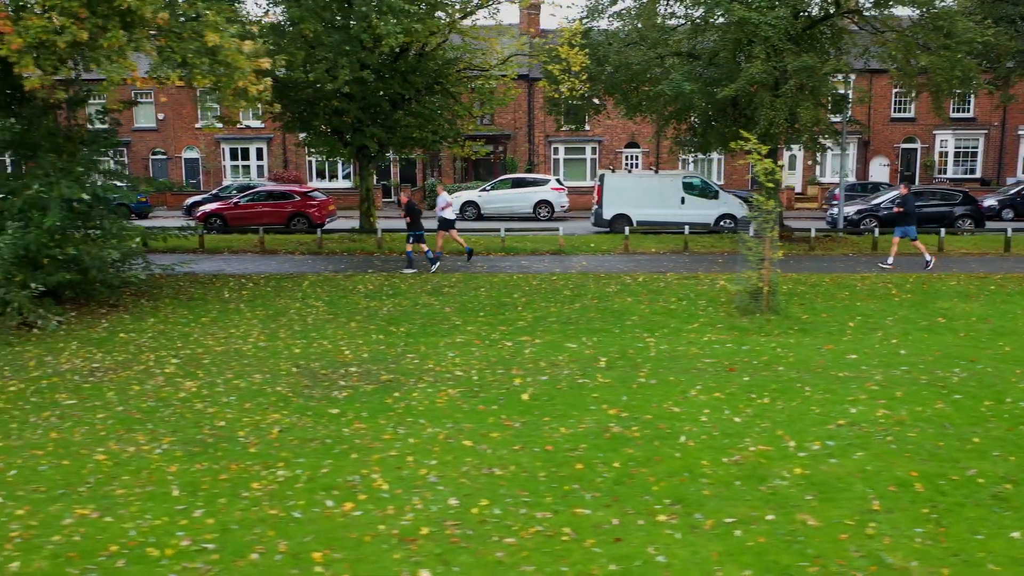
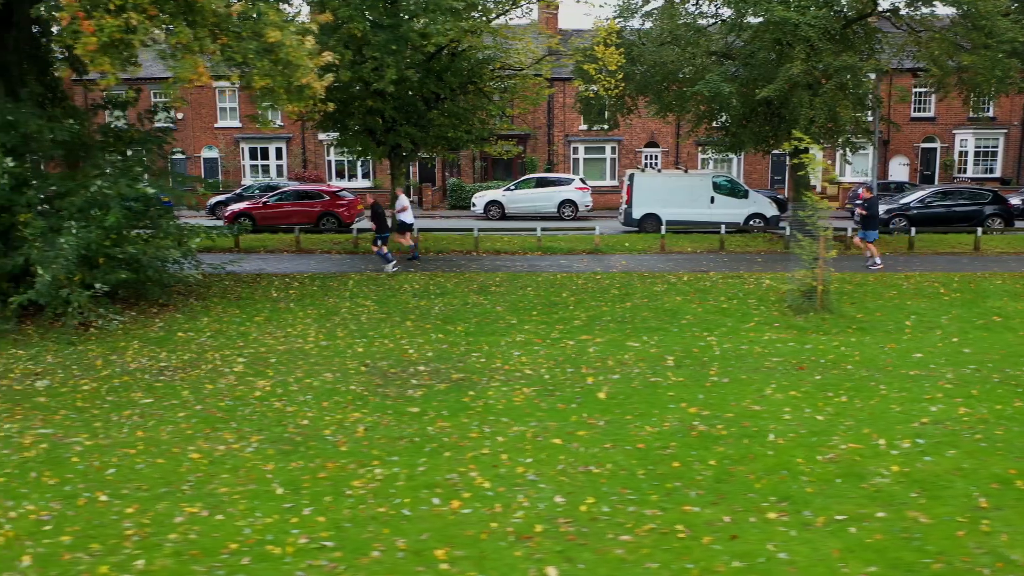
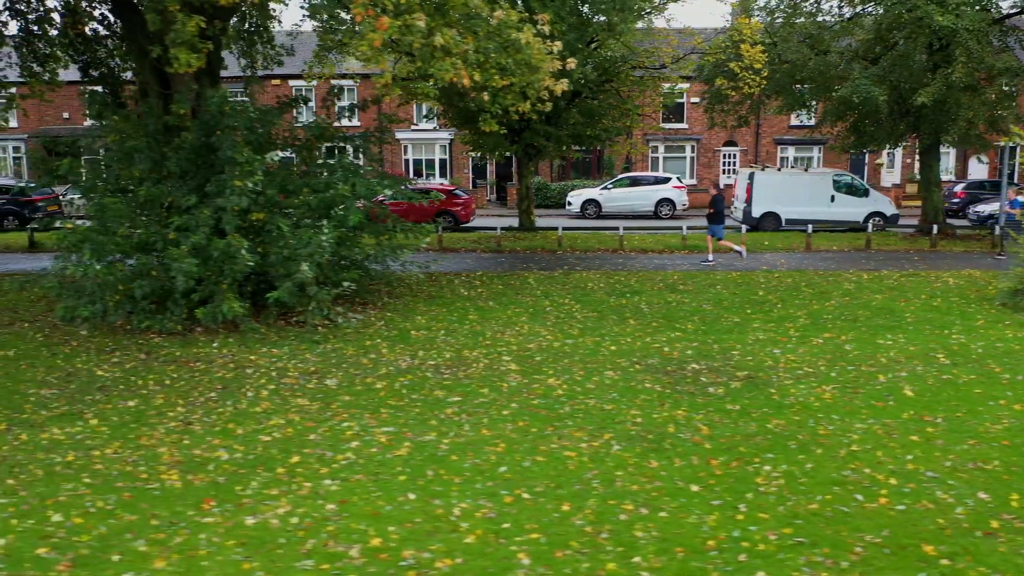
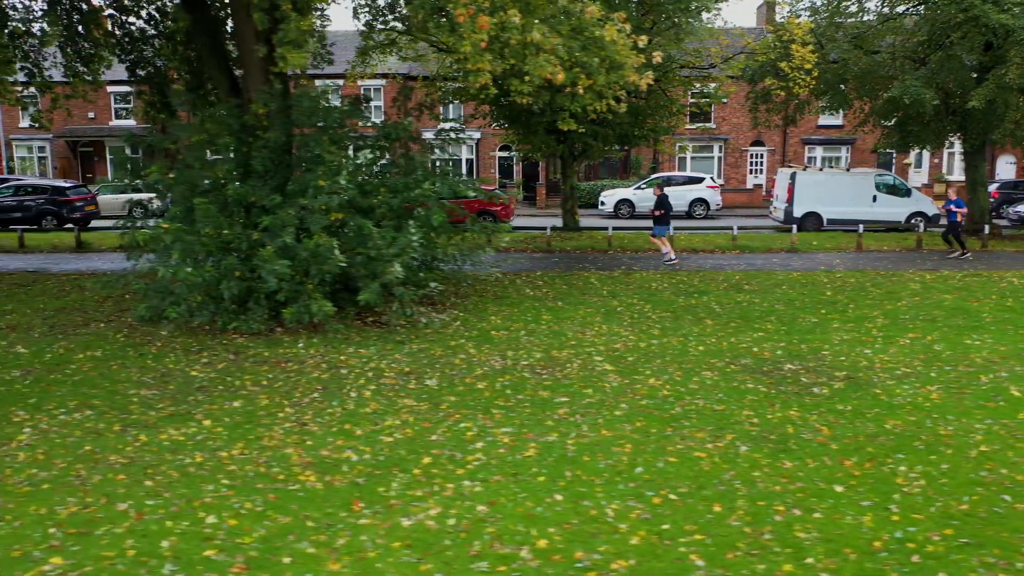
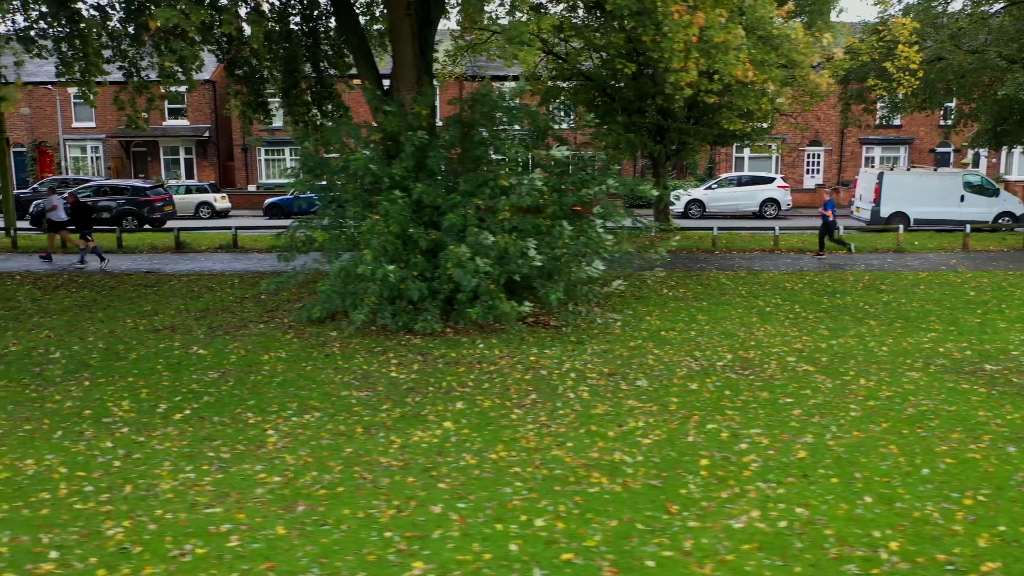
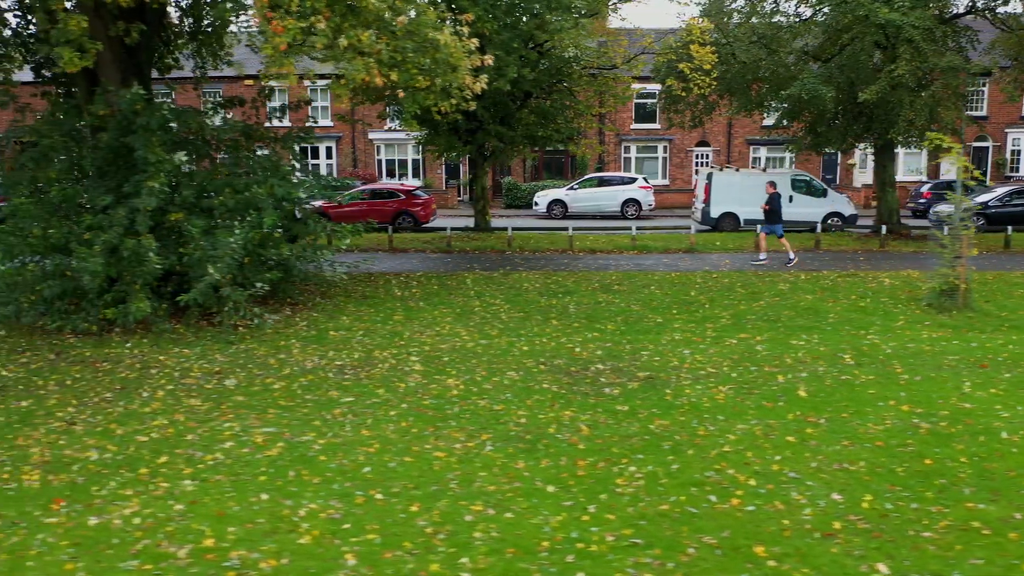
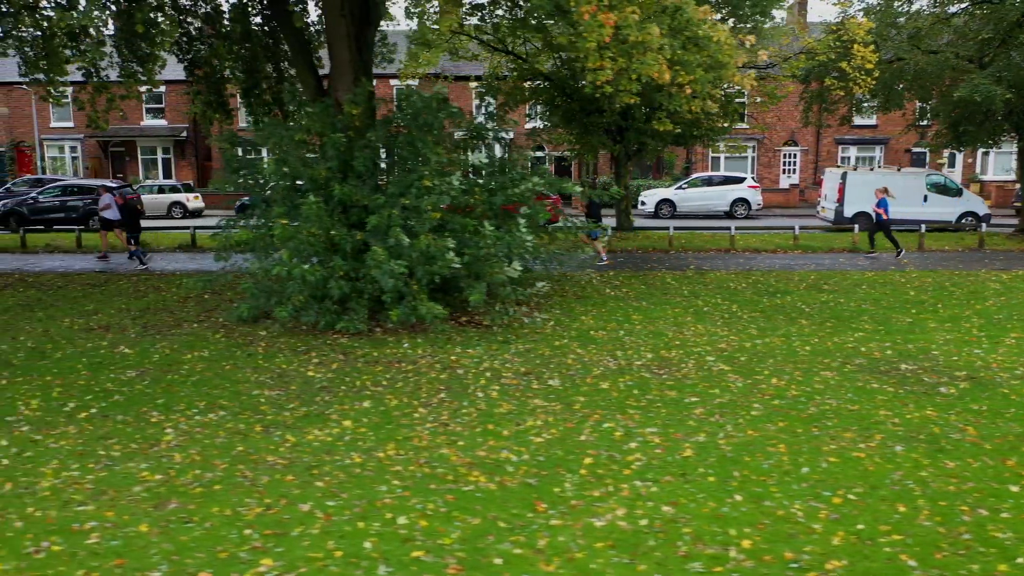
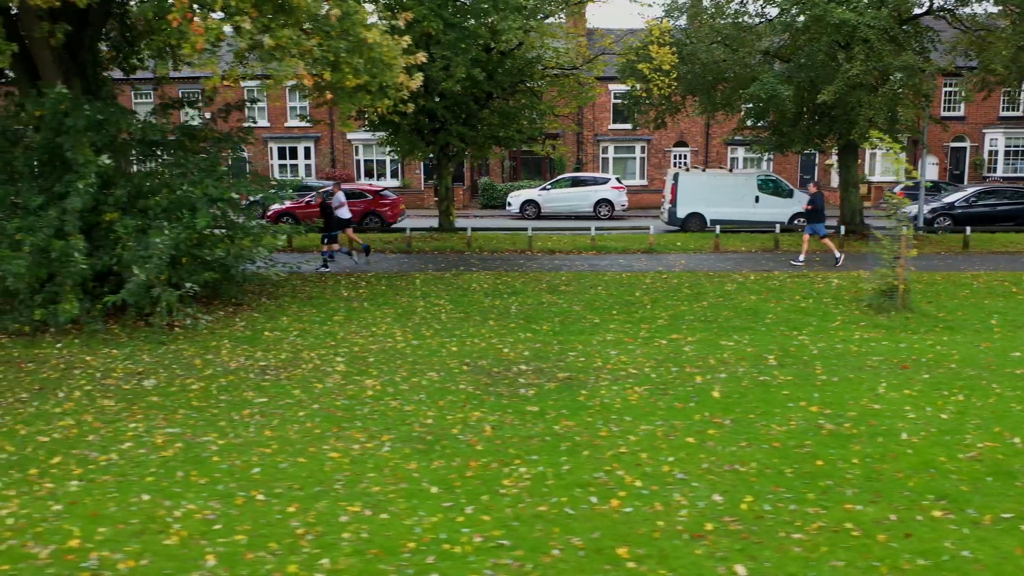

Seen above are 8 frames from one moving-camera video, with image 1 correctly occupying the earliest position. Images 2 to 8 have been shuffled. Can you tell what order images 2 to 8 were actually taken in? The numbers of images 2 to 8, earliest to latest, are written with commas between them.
2, 8, 6, 3, 4, 7, 5
